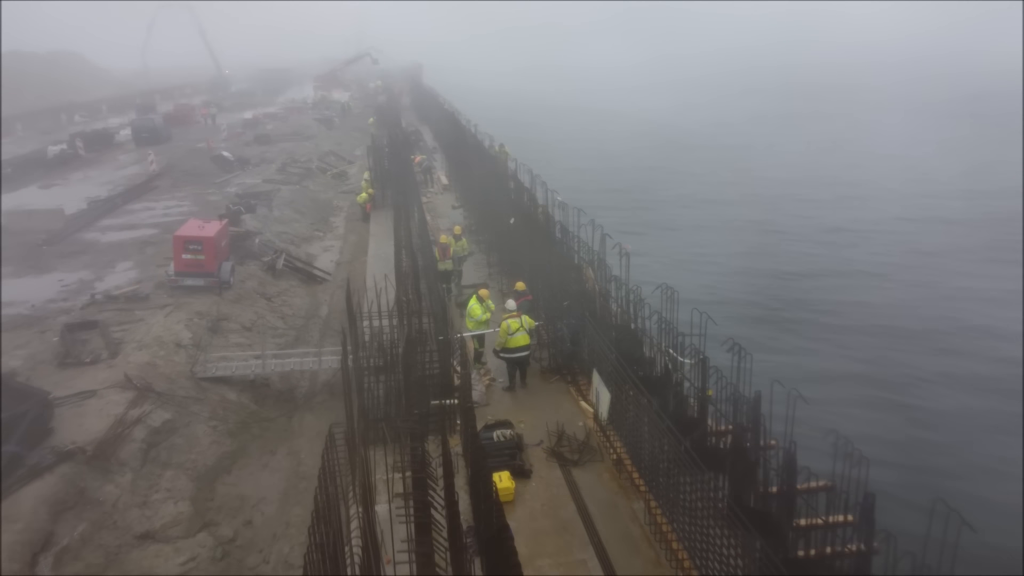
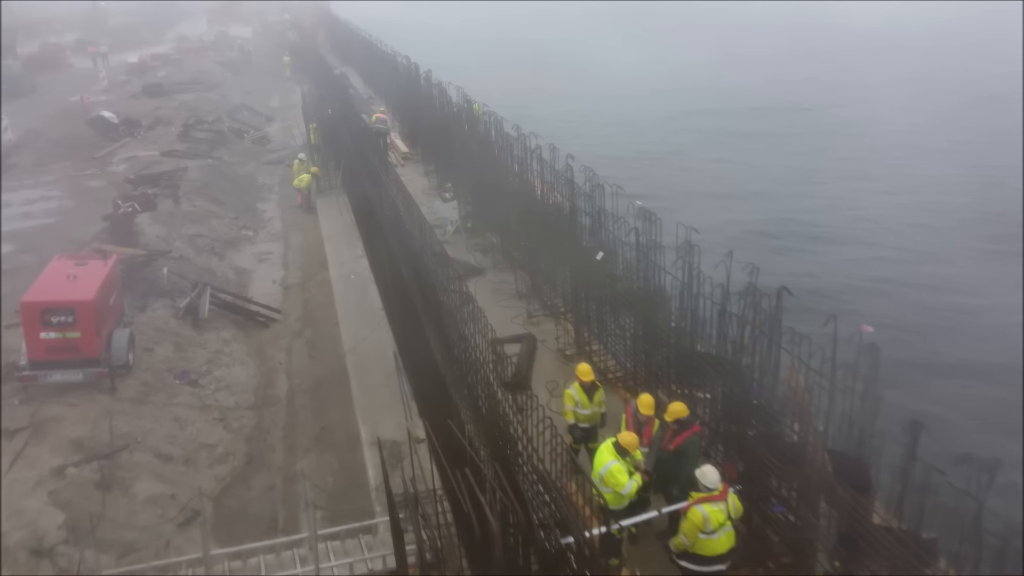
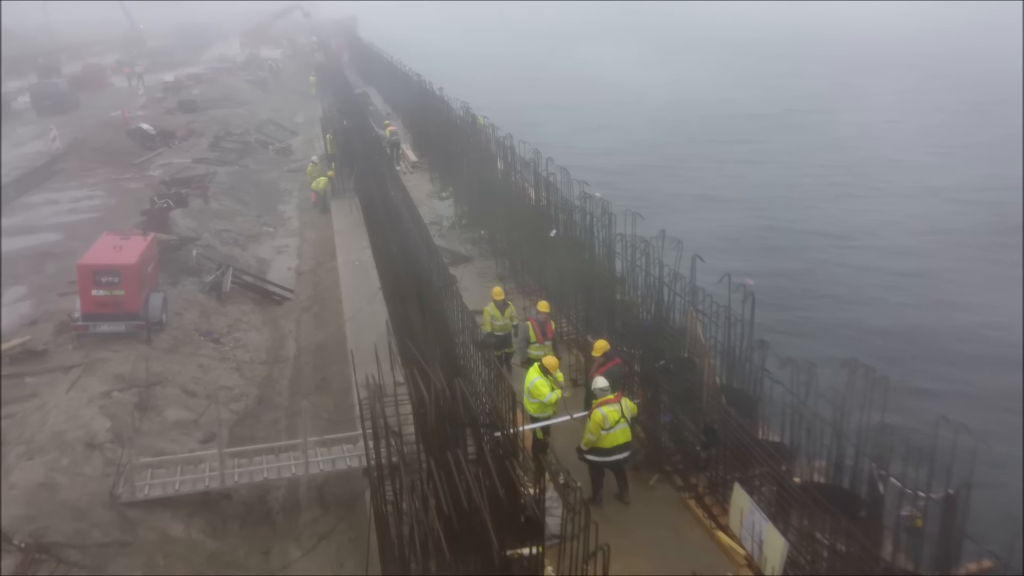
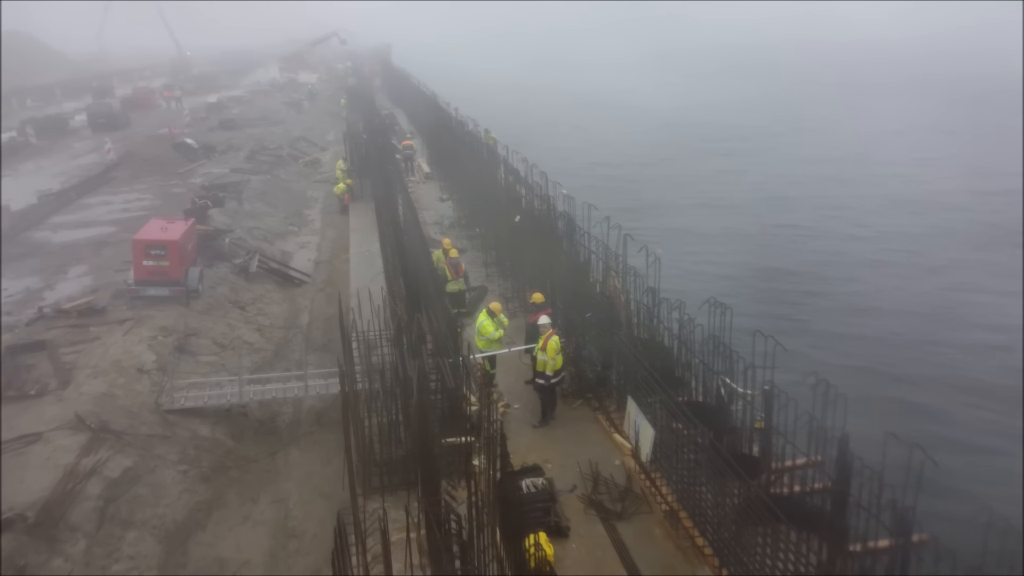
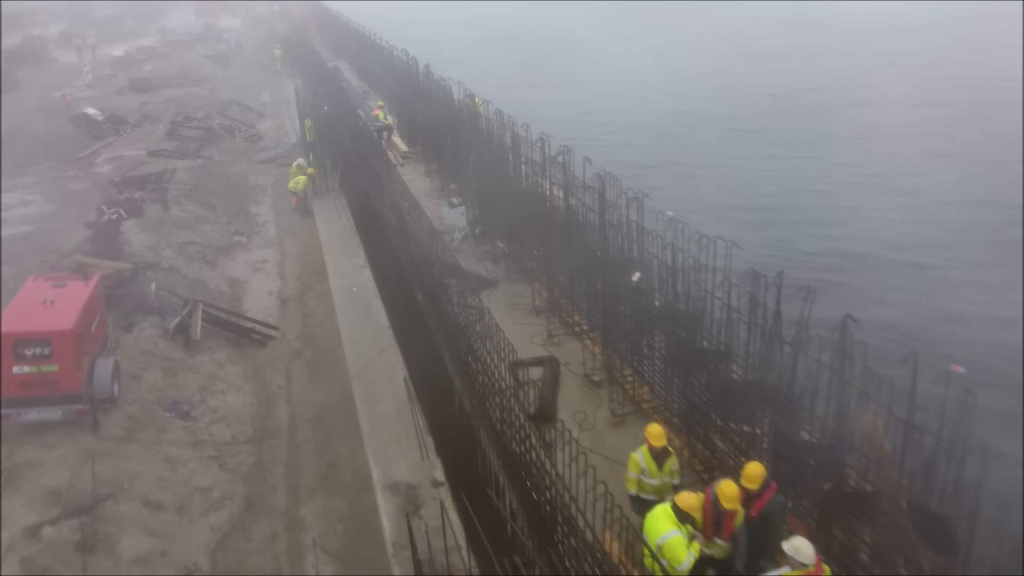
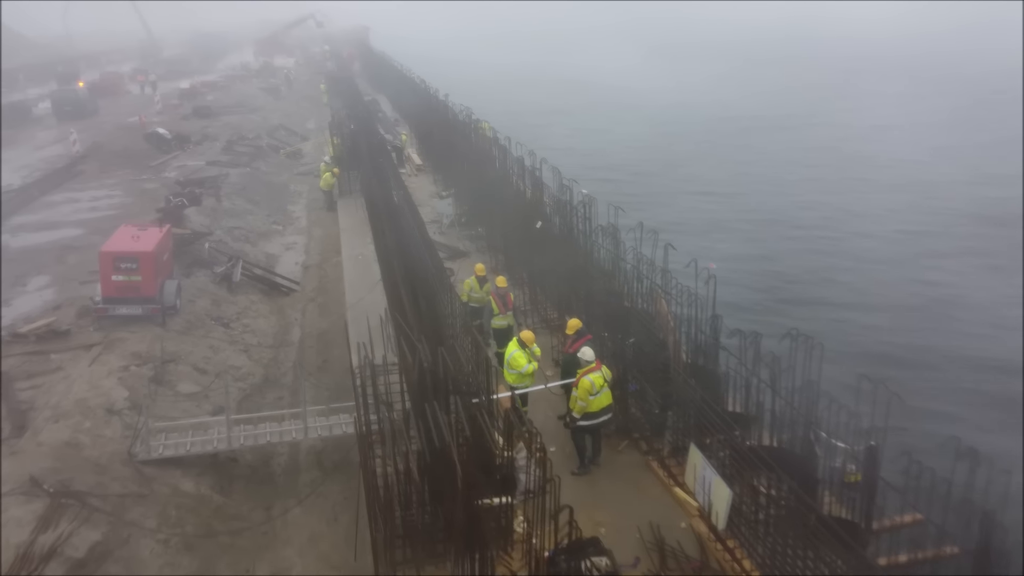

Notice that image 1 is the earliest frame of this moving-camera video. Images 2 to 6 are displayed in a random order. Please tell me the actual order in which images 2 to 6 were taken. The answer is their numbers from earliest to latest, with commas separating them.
4, 6, 3, 2, 5
